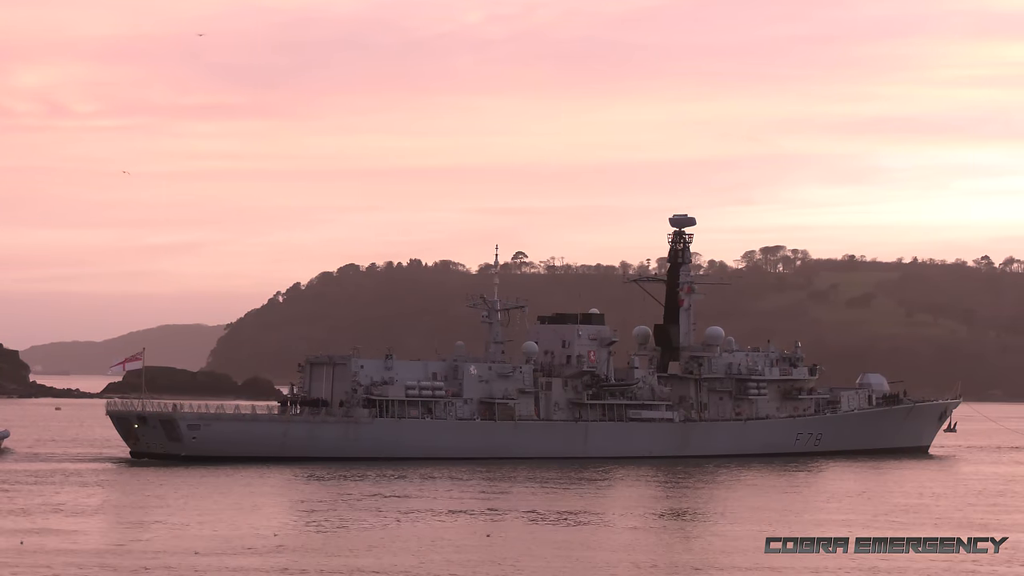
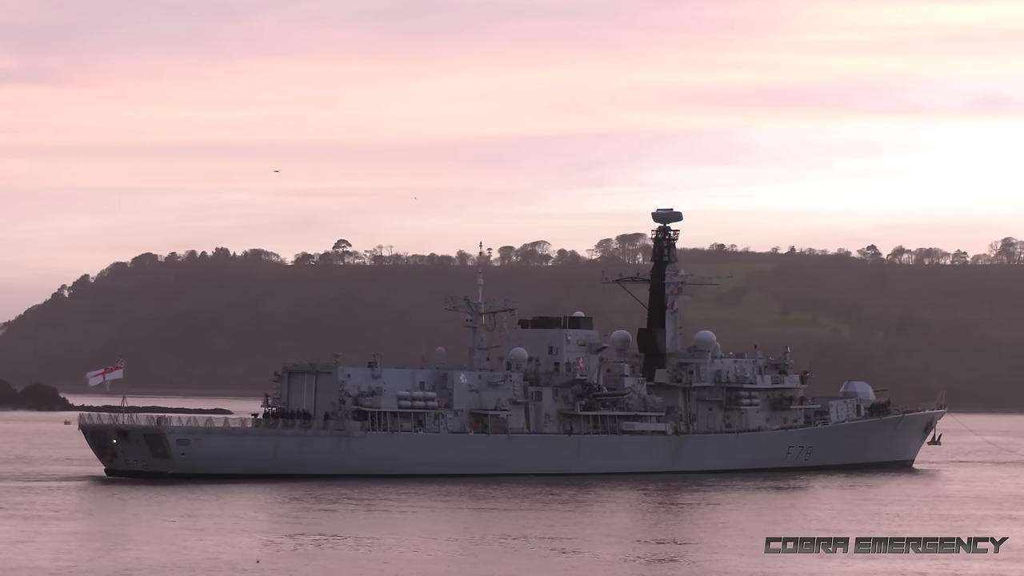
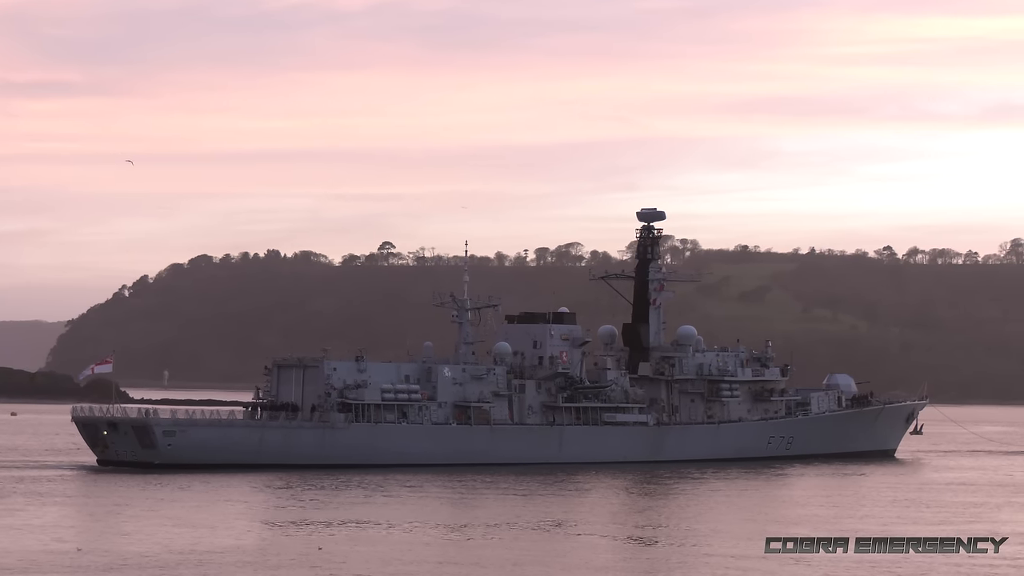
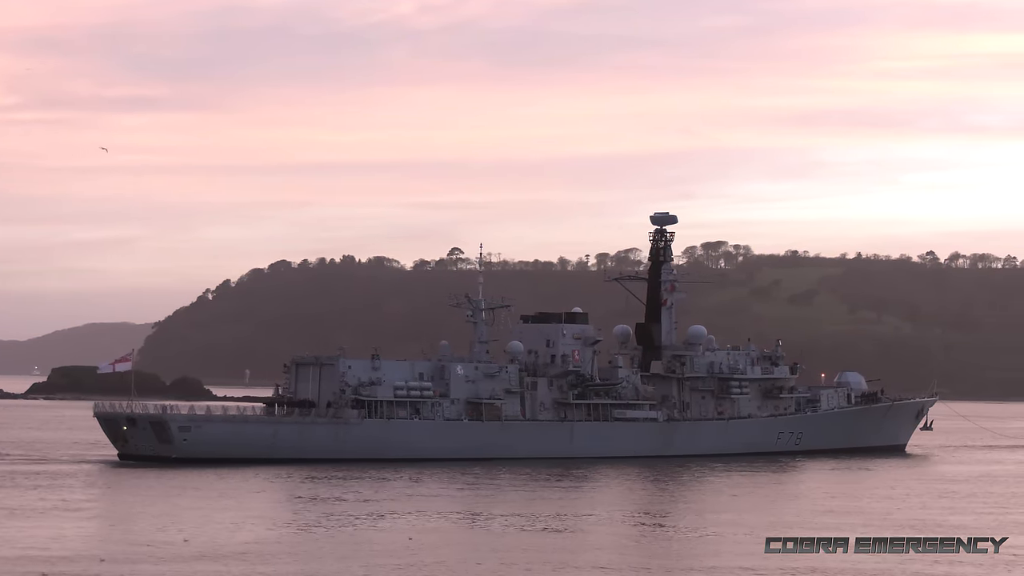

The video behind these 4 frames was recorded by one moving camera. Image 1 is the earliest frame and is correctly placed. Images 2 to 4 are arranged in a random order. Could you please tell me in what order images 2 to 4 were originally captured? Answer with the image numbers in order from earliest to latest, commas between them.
4, 3, 2
